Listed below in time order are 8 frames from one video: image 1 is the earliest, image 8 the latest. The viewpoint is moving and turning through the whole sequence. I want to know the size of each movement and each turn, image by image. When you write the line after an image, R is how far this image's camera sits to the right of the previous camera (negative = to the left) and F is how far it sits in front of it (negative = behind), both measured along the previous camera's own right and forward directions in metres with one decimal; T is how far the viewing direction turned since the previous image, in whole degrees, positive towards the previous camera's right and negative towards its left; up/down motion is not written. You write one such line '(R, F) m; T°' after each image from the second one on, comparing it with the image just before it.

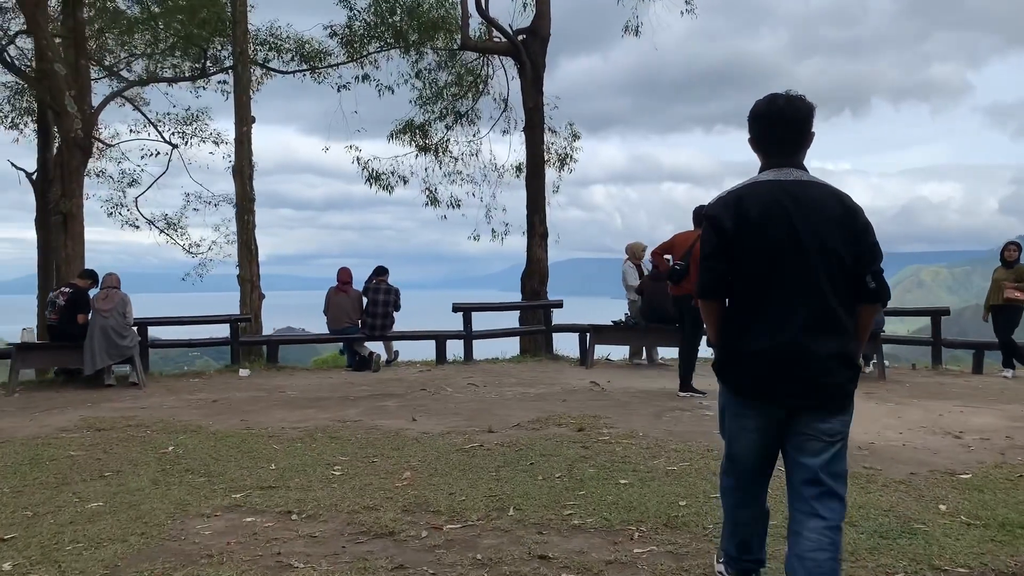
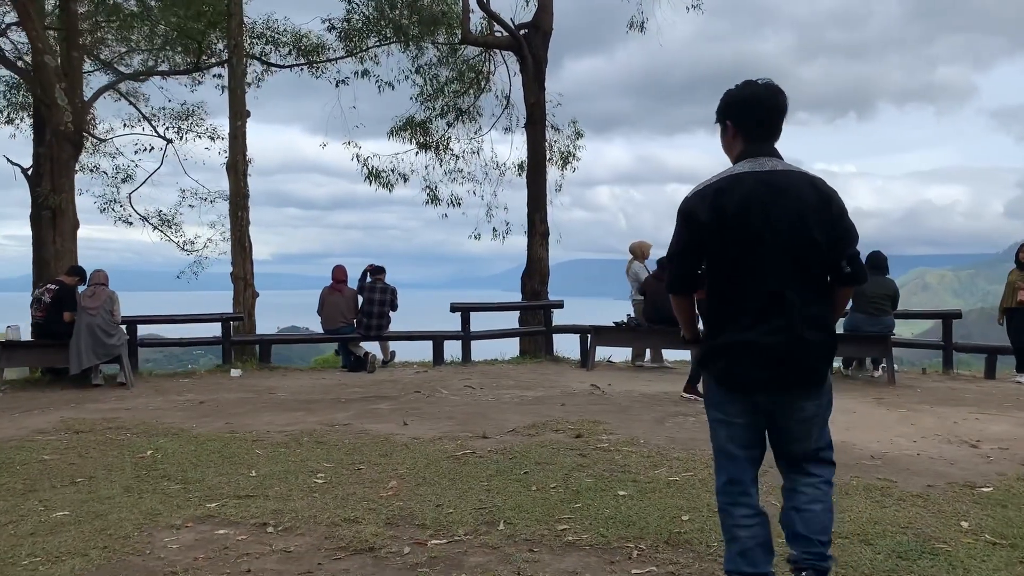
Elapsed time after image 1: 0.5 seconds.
(+0.1, +0.3) m; 0°
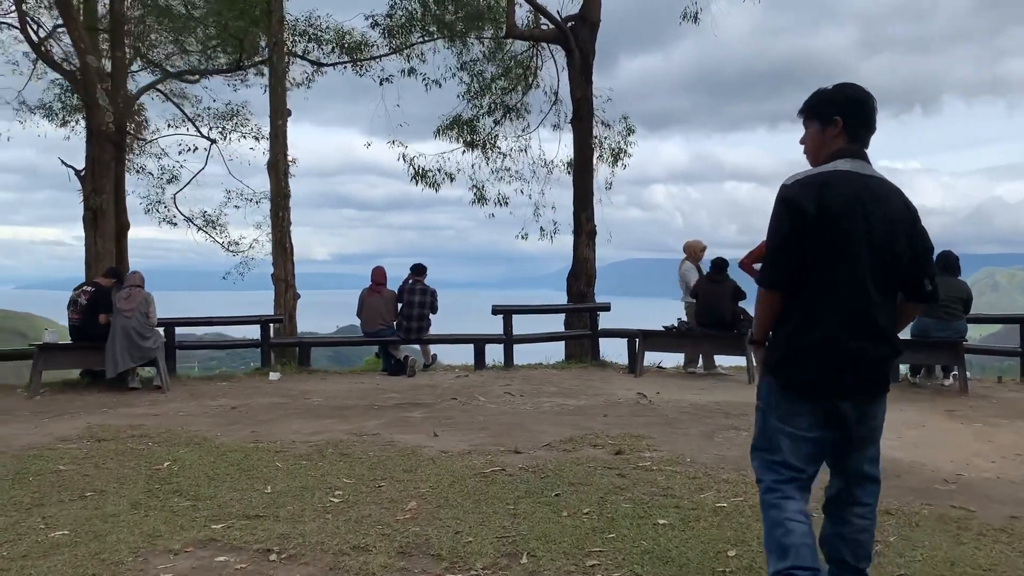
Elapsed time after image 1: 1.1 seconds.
(+0.1, +0.4) m; -4°
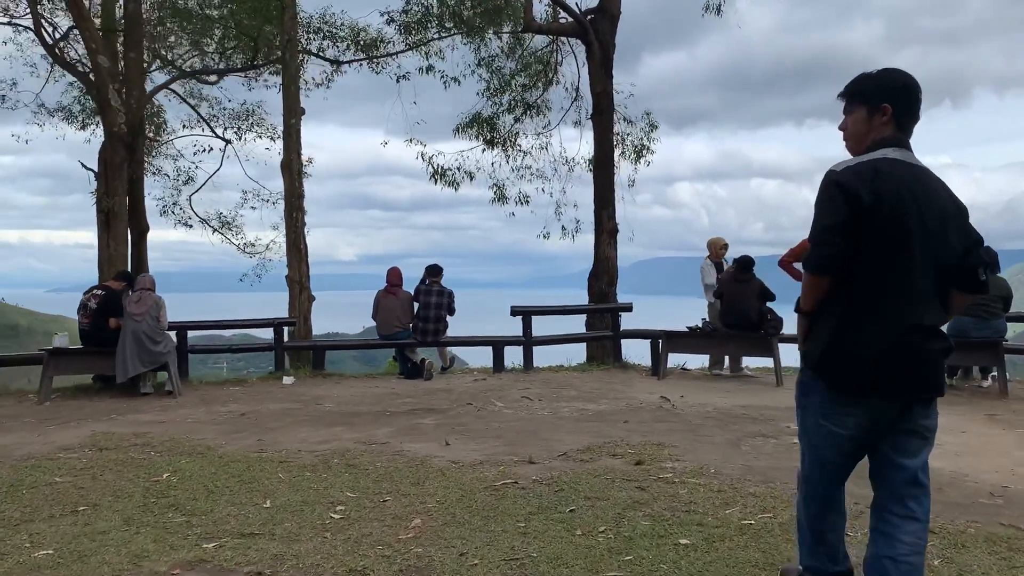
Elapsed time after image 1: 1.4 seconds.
(+0.1, +0.3) m; -2°
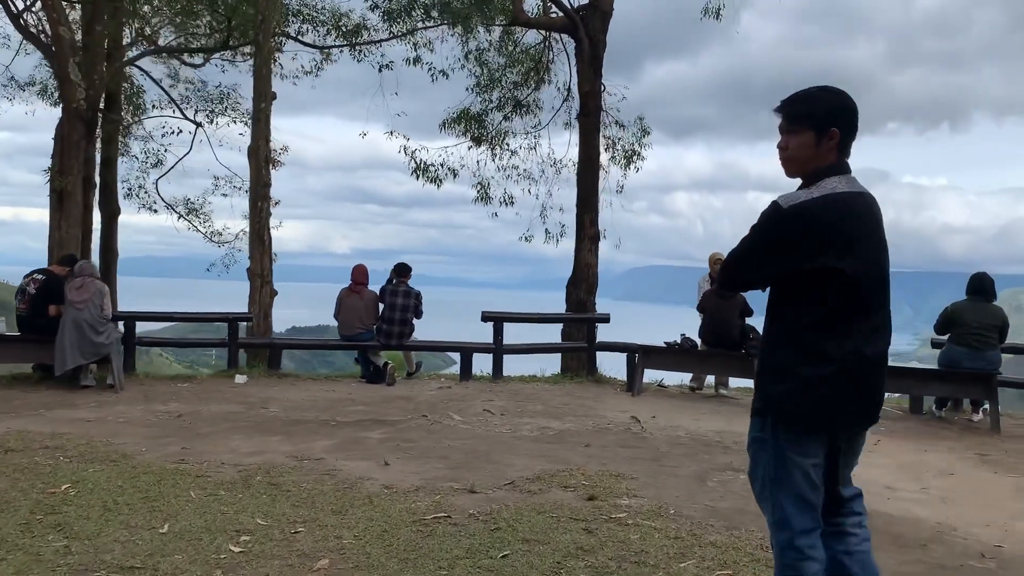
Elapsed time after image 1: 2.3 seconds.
(+0.3, +0.6) m; 0°
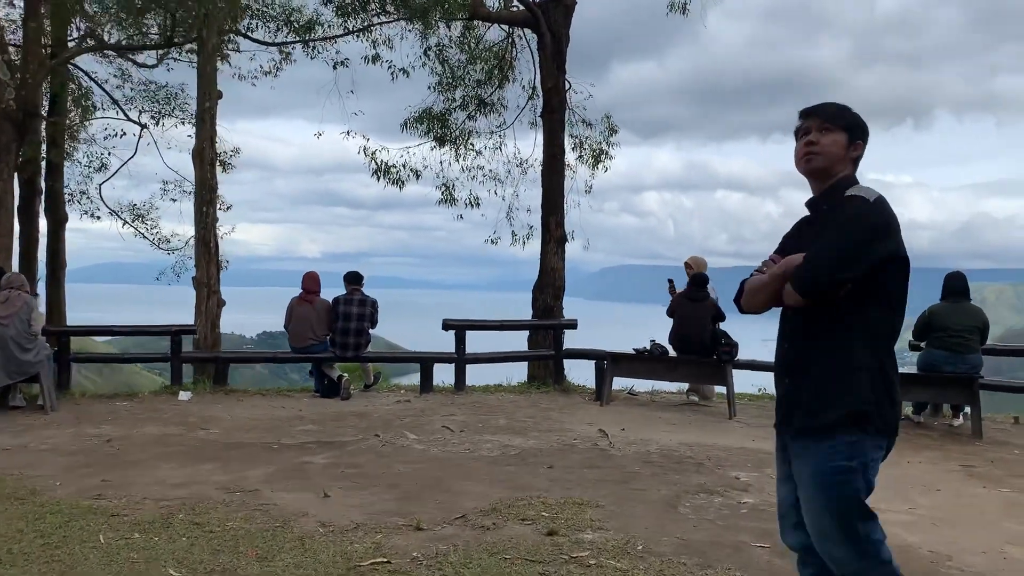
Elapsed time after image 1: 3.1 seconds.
(+0.1, +0.5) m; +2°
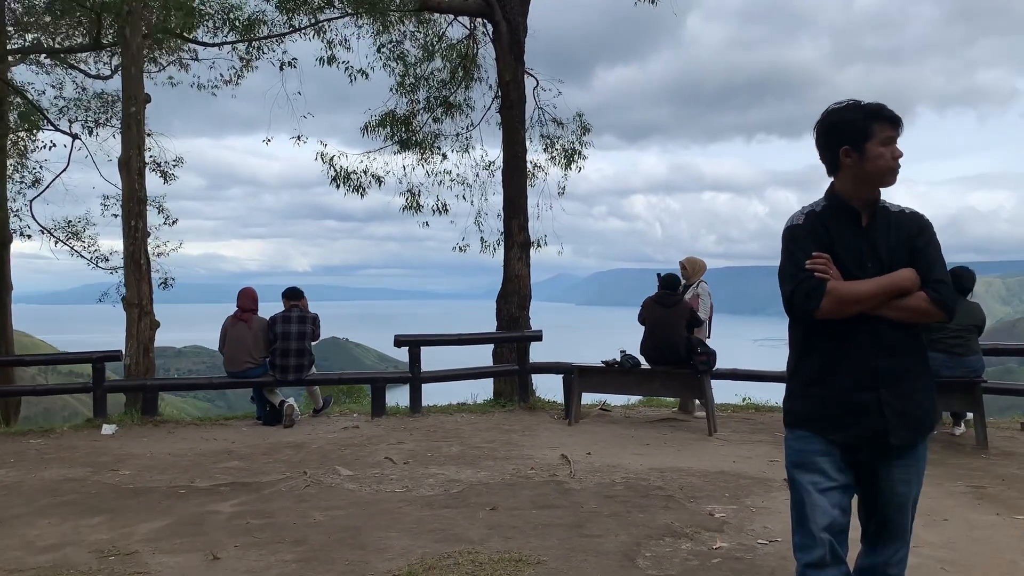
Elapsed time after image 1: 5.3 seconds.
(+0.4, +0.8) m; +1°
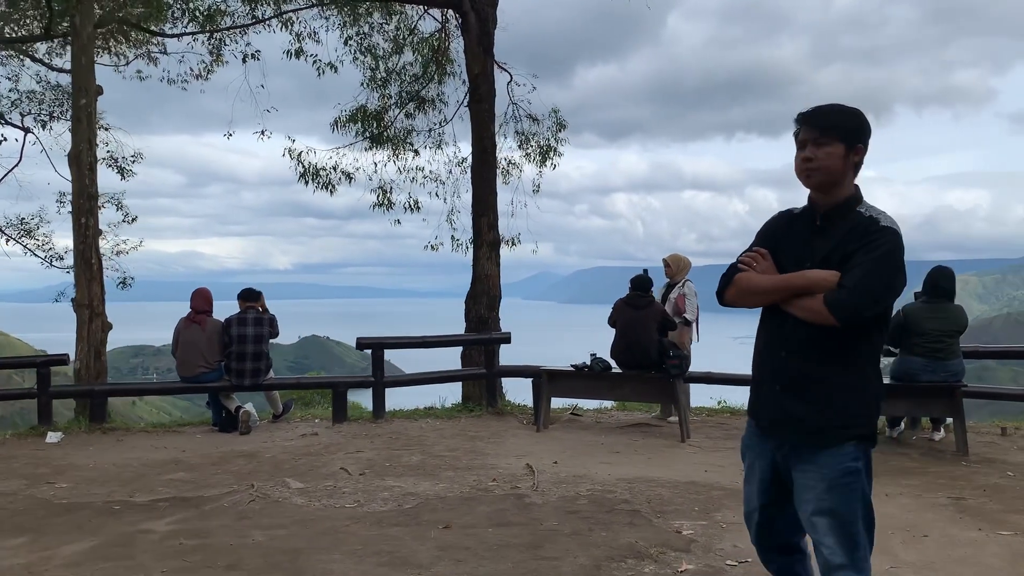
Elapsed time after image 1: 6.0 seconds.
(+0.1, +0.3) m; +1°
